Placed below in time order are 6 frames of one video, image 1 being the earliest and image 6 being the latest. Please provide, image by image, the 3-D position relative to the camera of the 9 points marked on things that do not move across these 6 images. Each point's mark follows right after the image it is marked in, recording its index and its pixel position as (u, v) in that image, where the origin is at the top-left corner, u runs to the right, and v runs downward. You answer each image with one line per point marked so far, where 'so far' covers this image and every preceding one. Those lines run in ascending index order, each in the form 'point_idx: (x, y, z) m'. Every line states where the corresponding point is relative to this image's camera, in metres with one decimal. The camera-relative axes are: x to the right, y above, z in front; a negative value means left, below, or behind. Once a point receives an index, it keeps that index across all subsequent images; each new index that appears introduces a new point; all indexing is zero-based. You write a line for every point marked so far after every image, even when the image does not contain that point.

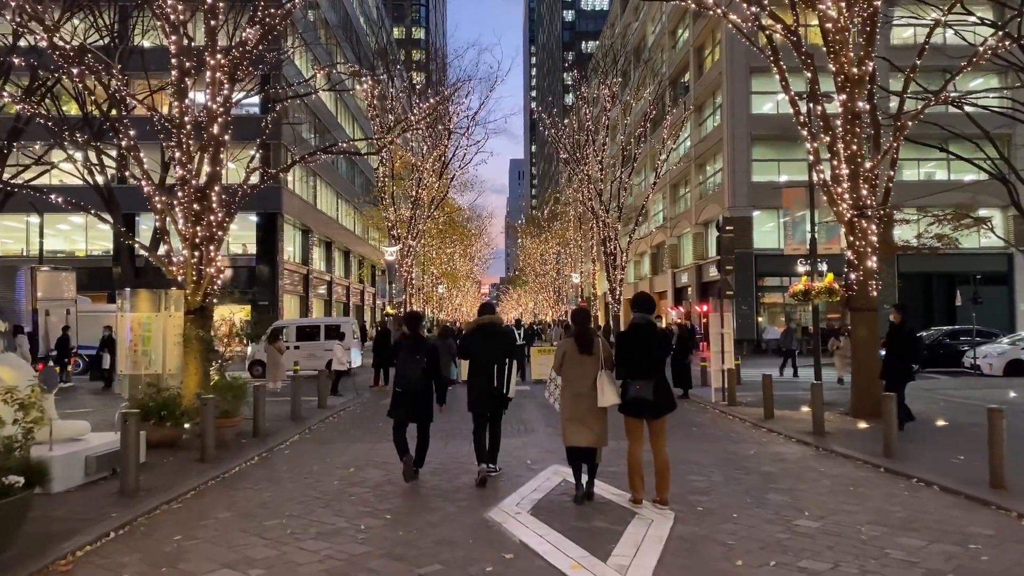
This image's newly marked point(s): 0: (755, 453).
0: (+3.8, -2.6, +9.2) m
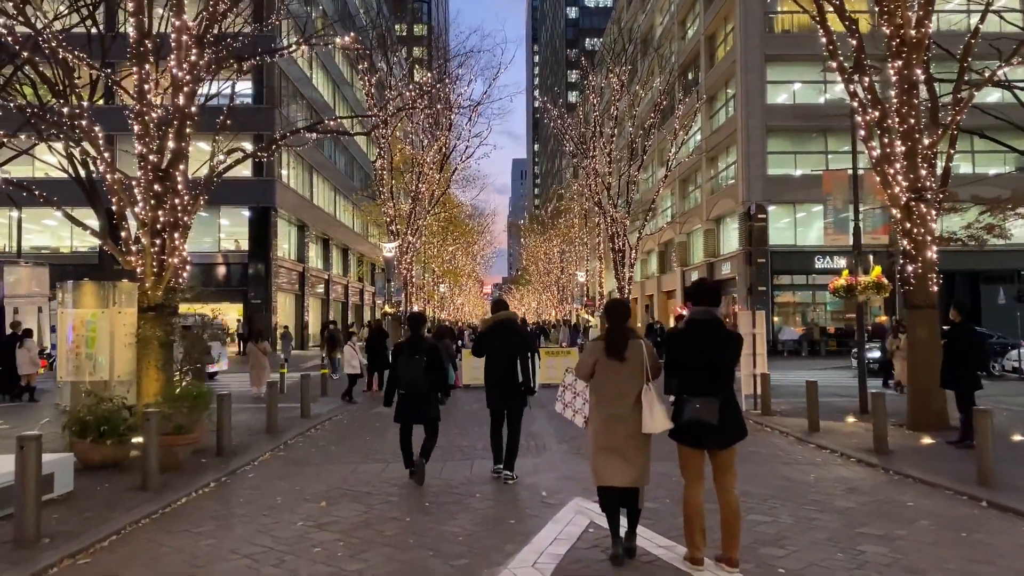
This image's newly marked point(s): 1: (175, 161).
0: (+4.0, -2.5, +7.6) m
1: (-6.1, +2.3, +10.7) m
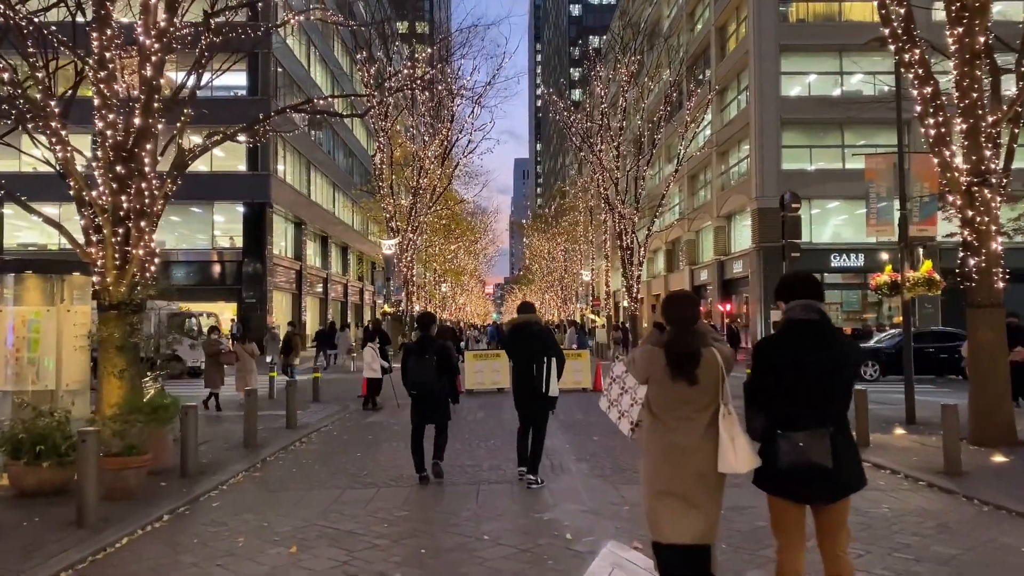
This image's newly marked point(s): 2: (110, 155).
0: (+4.1, -2.4, +6.3) m
1: (-6.0, +2.4, +9.4) m
2: (-6.4, +2.1, +9.3) m
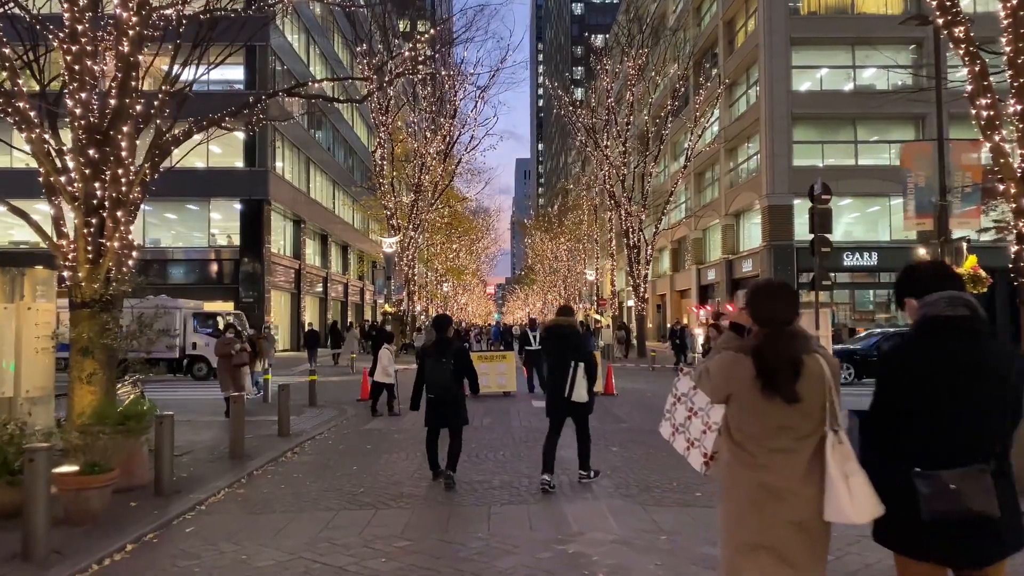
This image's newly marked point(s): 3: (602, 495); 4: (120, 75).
0: (+4.3, -2.4, +5.4) m
1: (-5.8, +2.5, +8.6) m
2: (-6.2, +2.2, +8.5) m
3: (+1.1, -2.4, +6.8) m
4: (-5.7, +3.1, +8.6) m
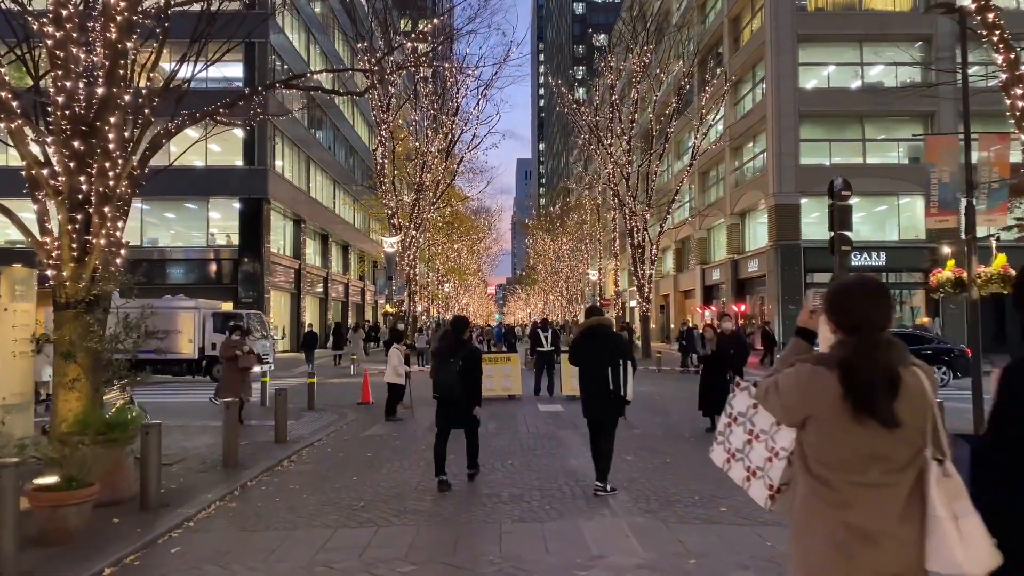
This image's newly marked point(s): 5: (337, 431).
0: (+4.4, -2.4, +5.0) m
1: (-5.7, +2.5, +8.1) m
2: (-6.1, +2.2, +8.0) m
3: (+1.2, -2.4, +6.3) m
4: (-5.6, +3.1, +8.1) m
5: (-3.5, -2.9, +11.9) m
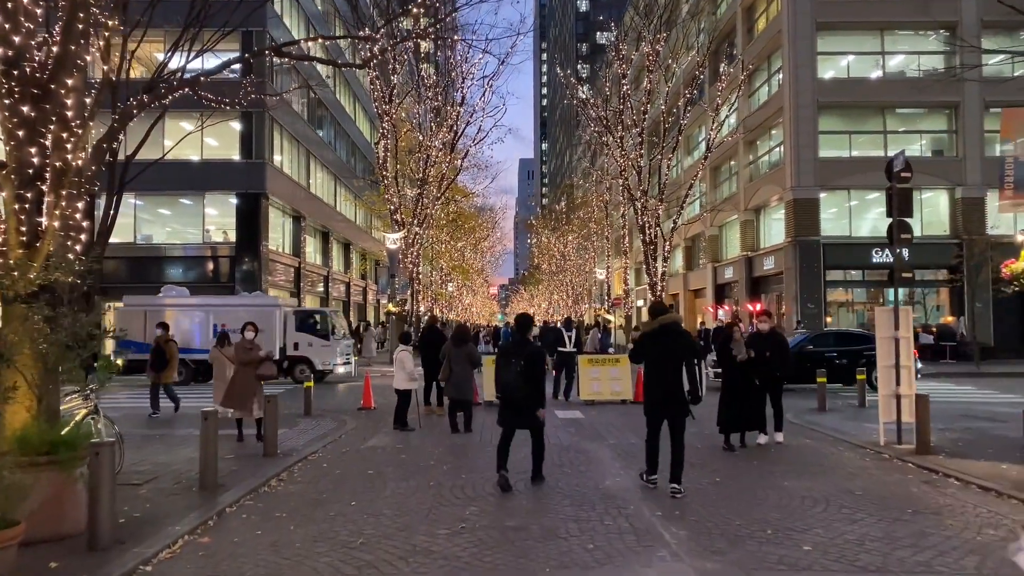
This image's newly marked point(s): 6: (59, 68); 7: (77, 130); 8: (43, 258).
0: (+4.7, -2.2, +3.7) m
1: (-5.4, +2.6, +6.9) m
2: (-5.8, +2.3, +6.8) m
3: (+1.5, -2.3, +5.1) m
4: (-5.3, +3.2, +6.9) m
5: (-3.2, -2.8, +10.7) m
6: (-5.4, +2.6, +6.9) m
7: (-5.3, +1.9, +7.2) m
8: (-5.5, +0.3, +6.9) m
